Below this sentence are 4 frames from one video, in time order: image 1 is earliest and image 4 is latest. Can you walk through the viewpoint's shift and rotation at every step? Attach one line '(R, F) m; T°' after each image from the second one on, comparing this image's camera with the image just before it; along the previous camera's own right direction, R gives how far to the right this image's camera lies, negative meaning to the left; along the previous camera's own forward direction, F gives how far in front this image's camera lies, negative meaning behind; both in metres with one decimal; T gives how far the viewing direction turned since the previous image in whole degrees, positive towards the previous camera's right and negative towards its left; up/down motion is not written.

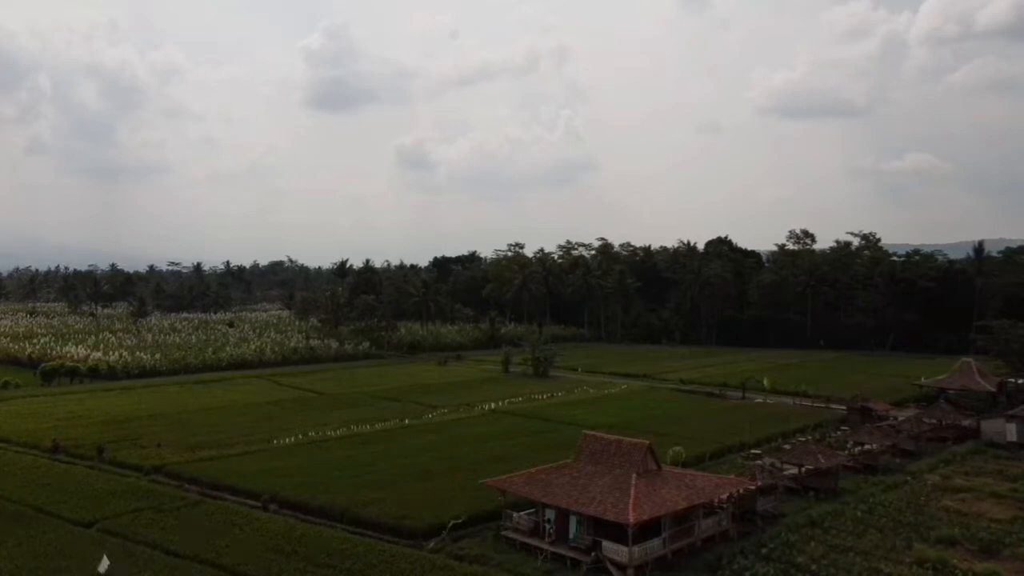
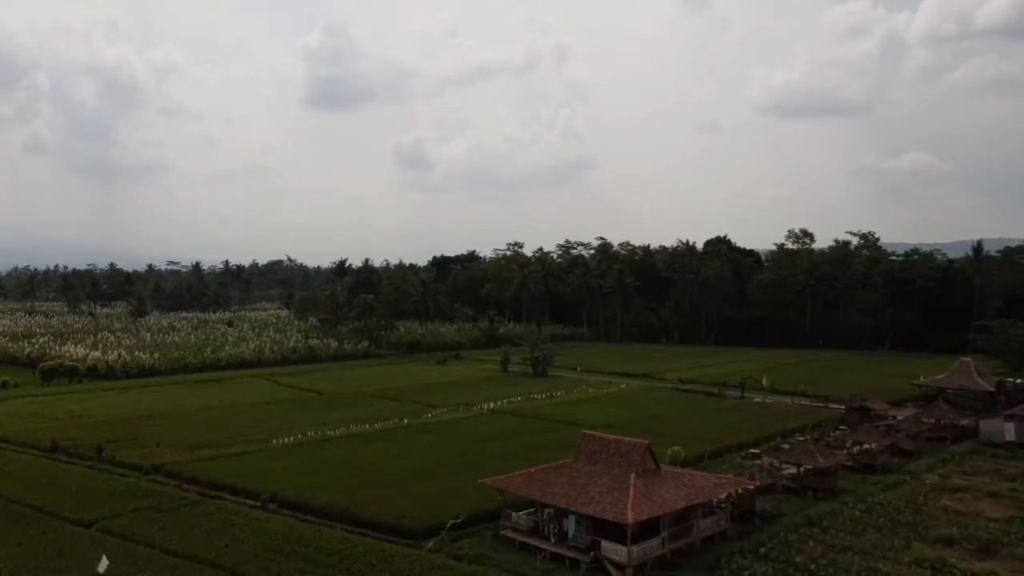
(0.0, 0.0) m; 0°
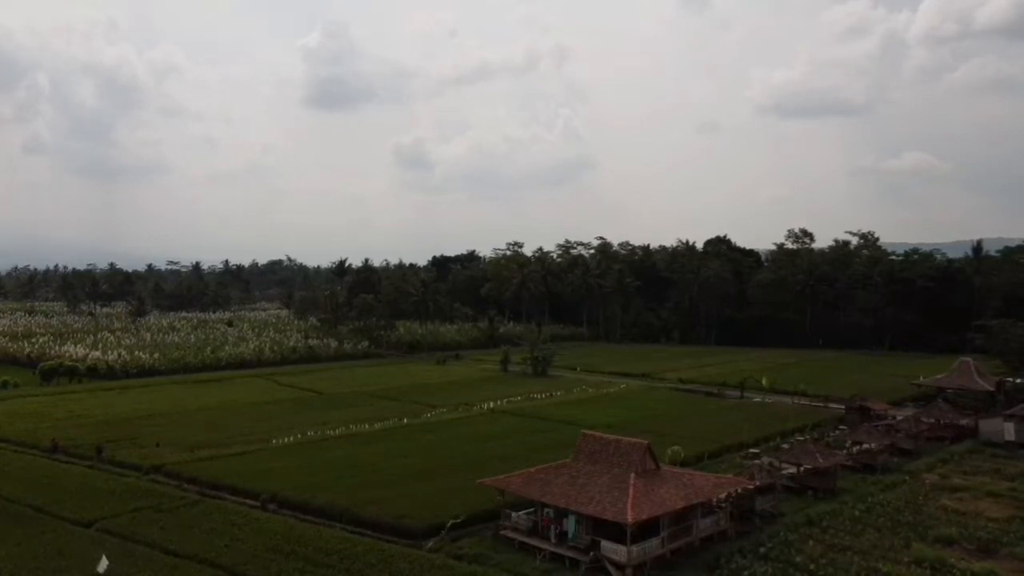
(0.0, 0.0) m; 0°
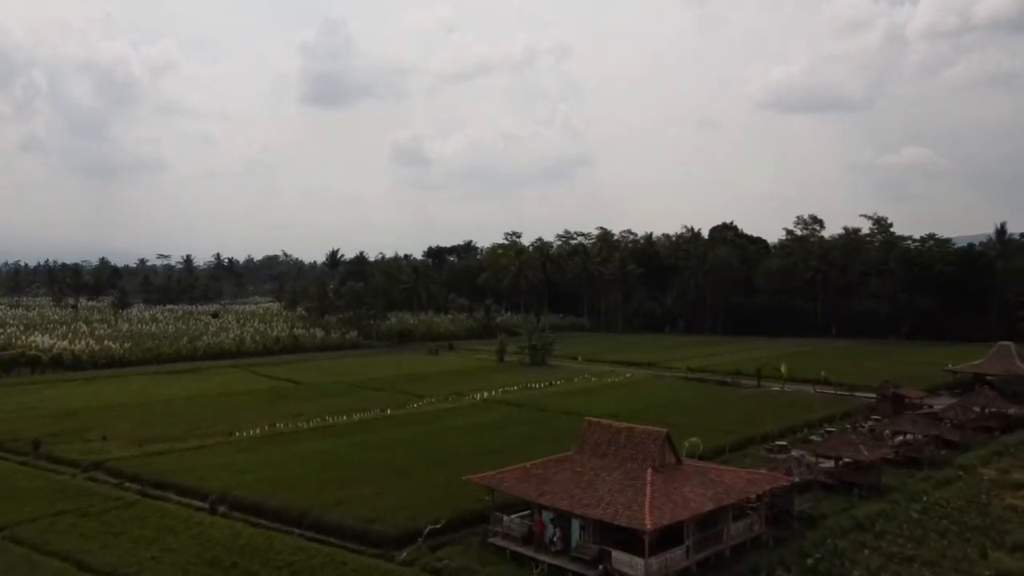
(+0.3, +4.6) m; 0°
